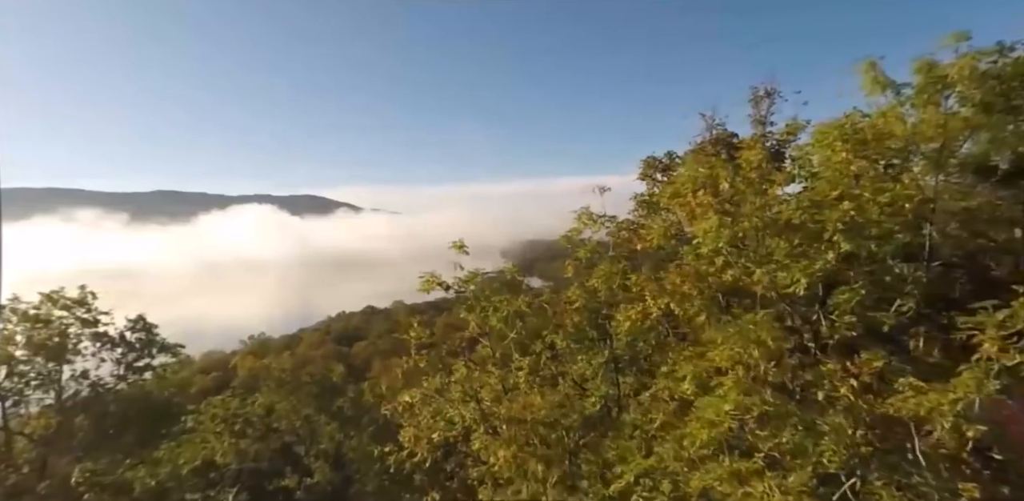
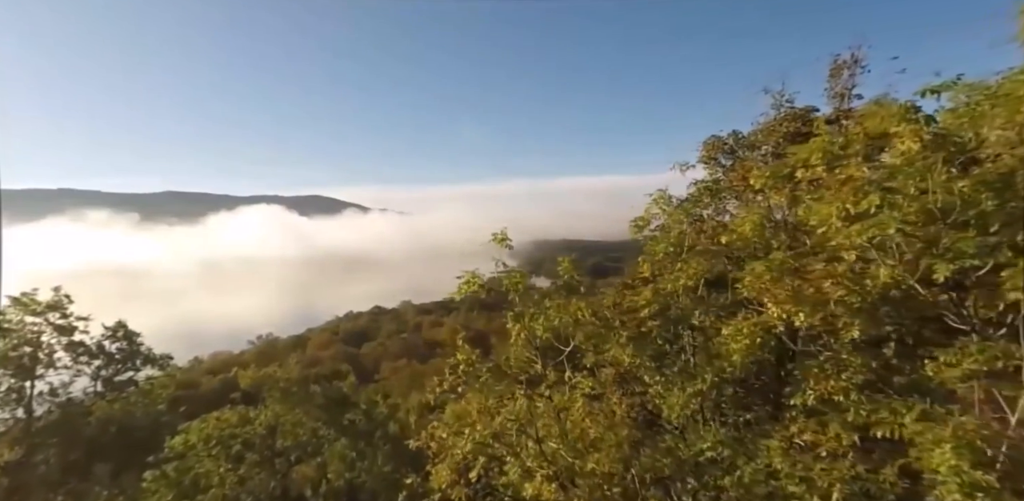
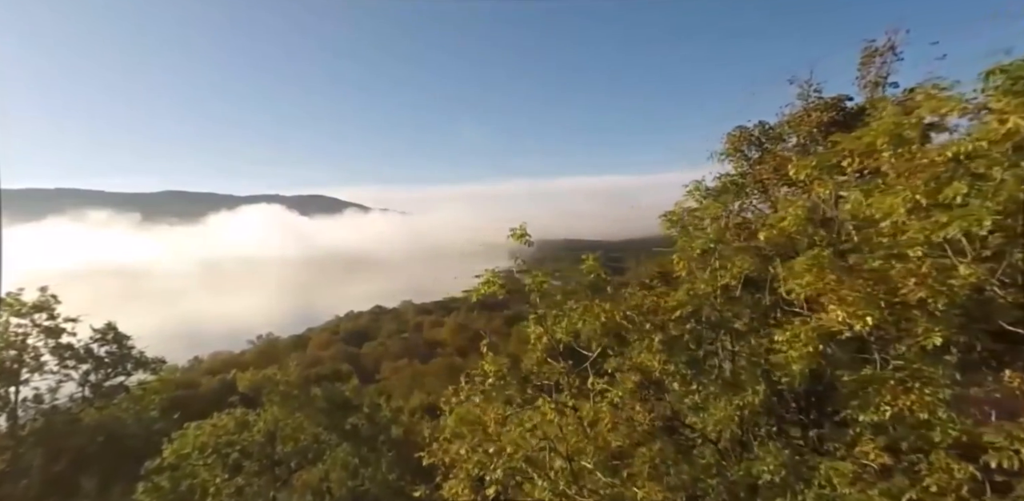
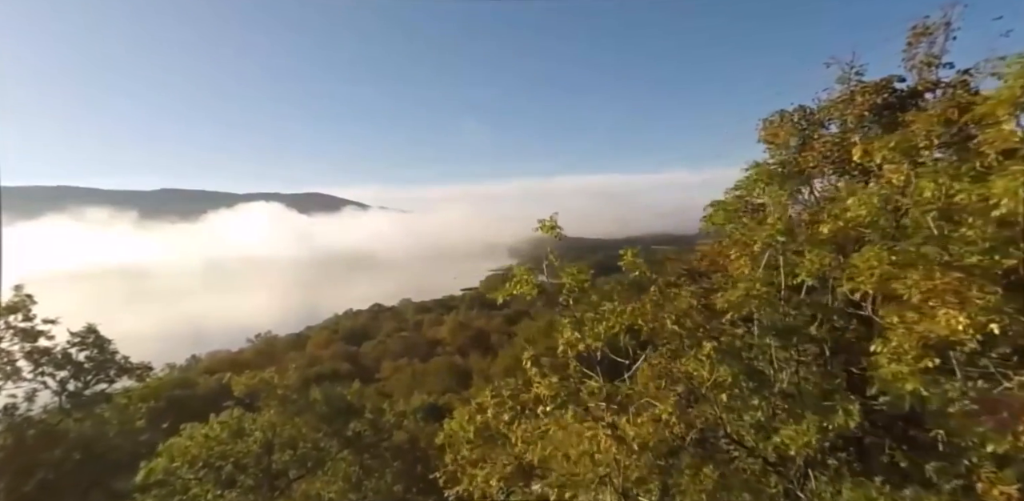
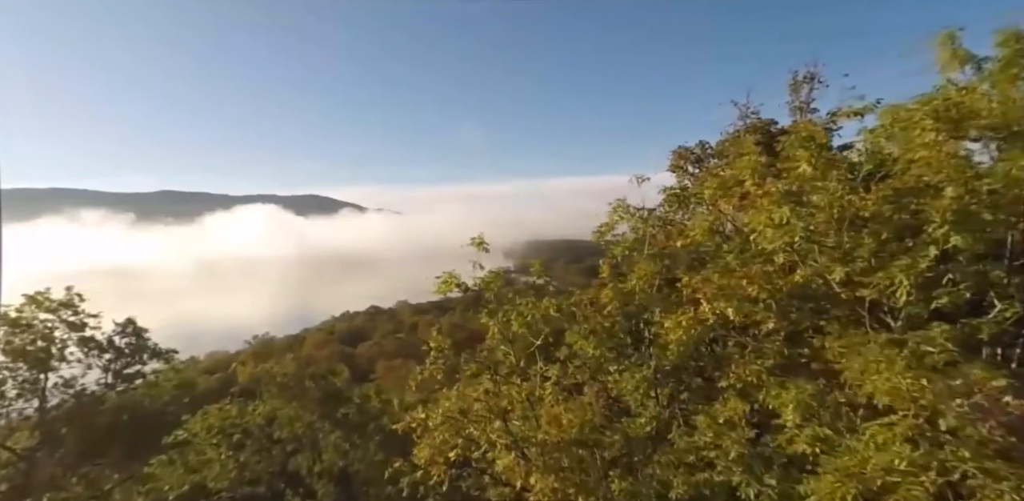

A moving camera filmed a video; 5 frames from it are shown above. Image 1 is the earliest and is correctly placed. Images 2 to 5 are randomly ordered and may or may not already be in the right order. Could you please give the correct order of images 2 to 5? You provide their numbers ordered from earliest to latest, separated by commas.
5, 2, 3, 4
